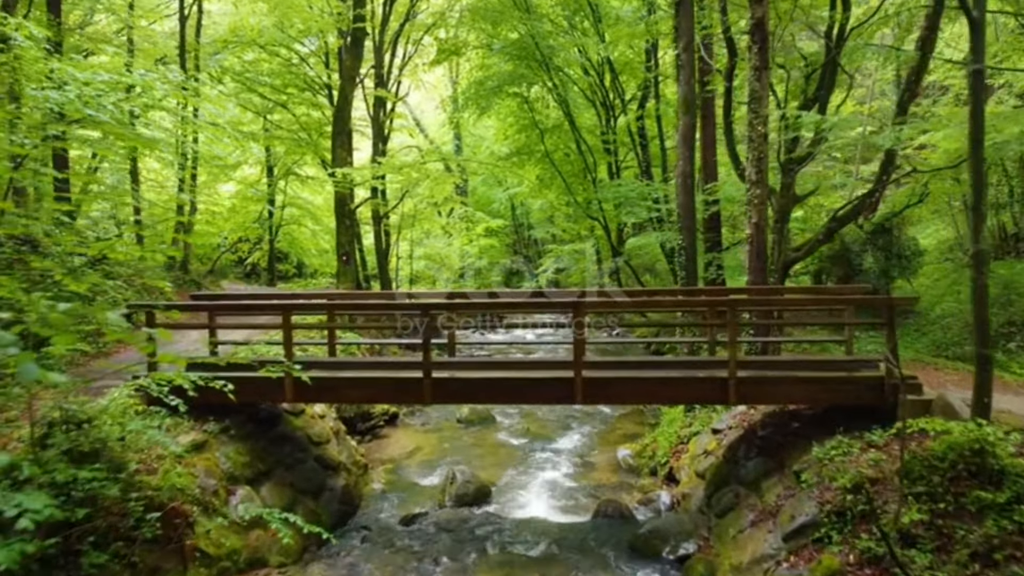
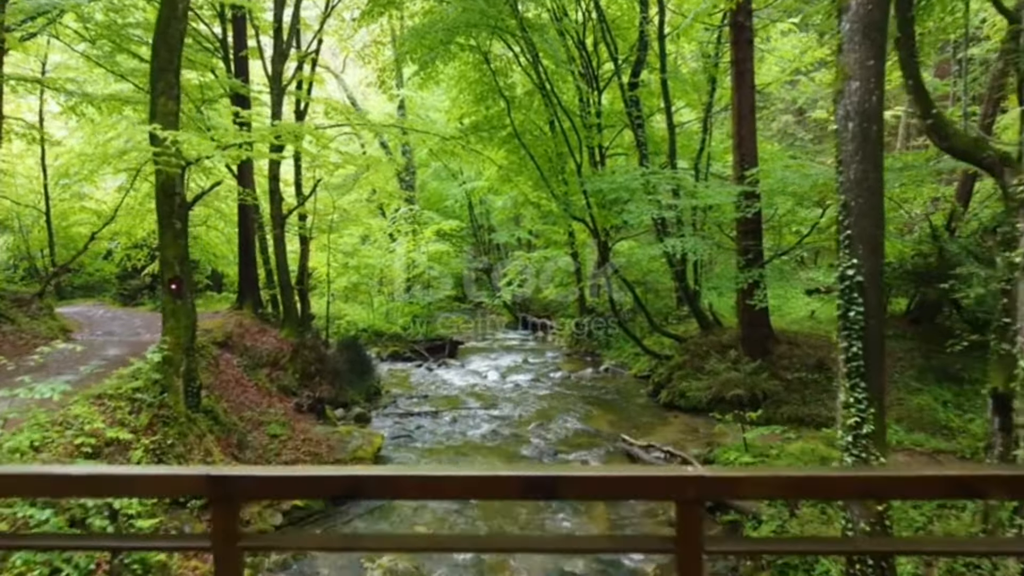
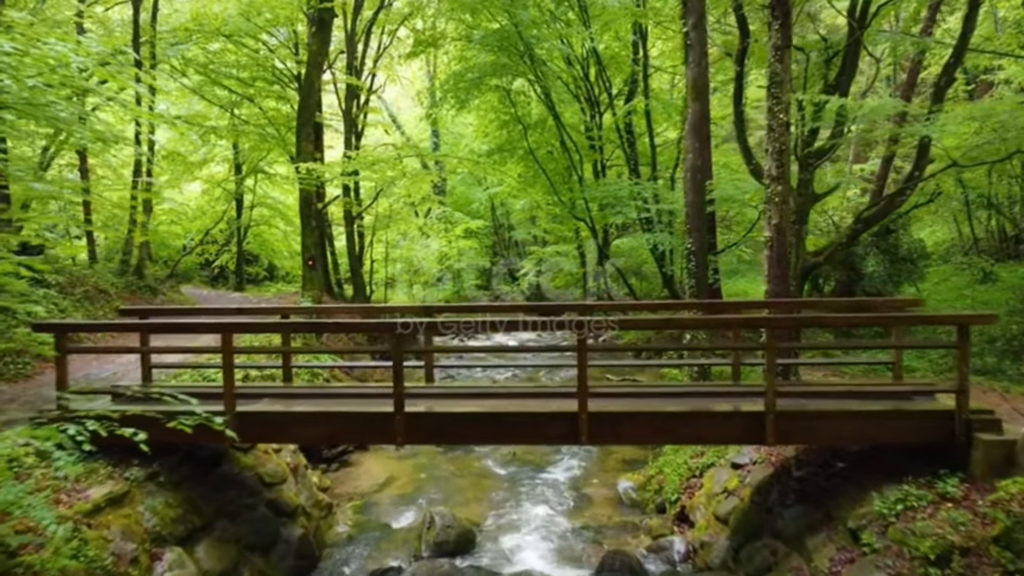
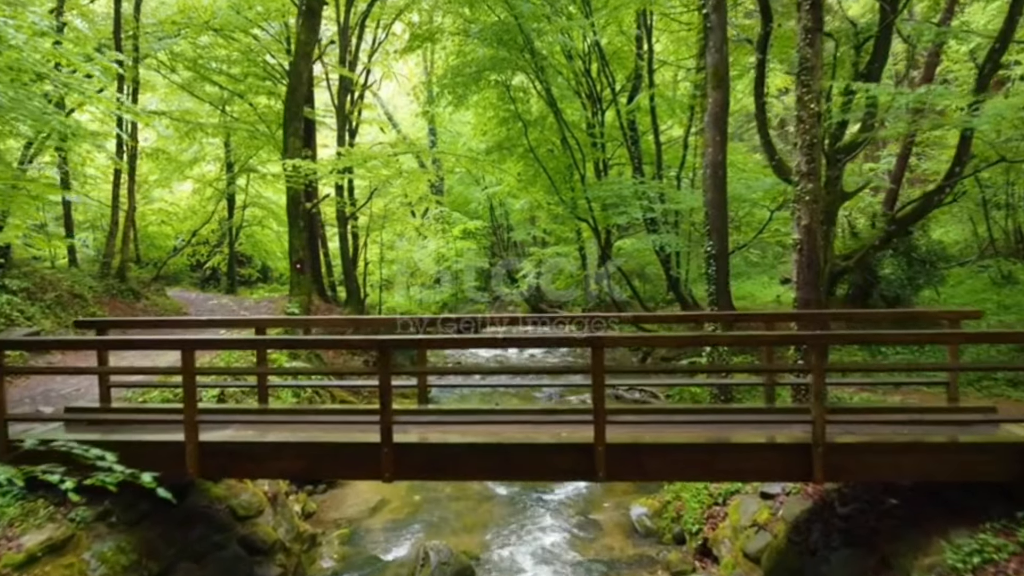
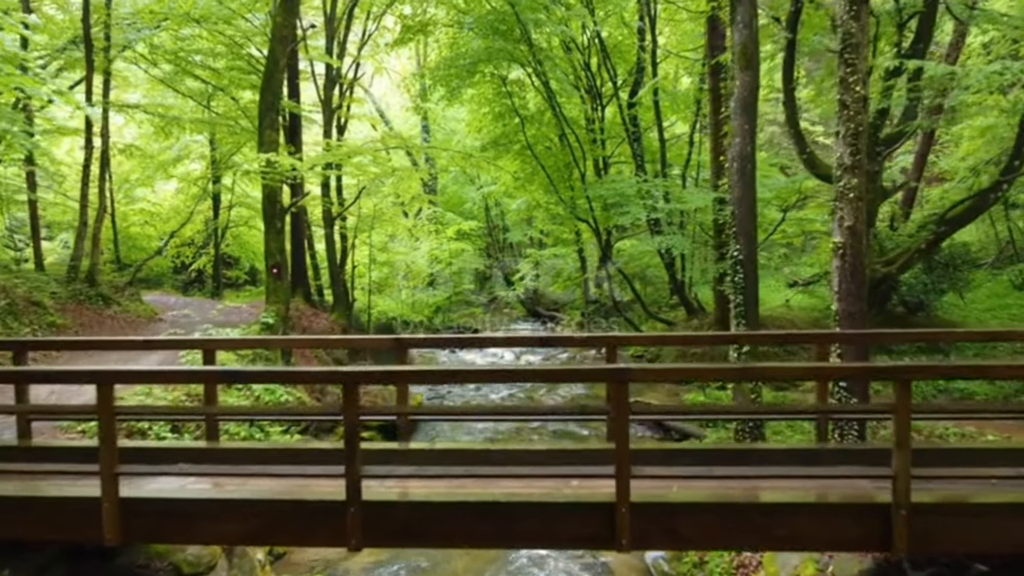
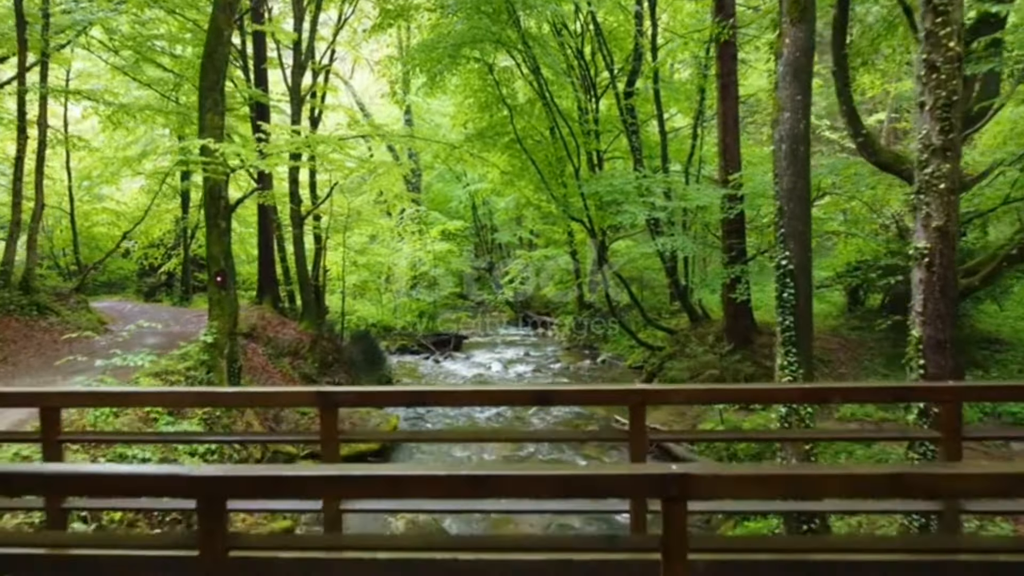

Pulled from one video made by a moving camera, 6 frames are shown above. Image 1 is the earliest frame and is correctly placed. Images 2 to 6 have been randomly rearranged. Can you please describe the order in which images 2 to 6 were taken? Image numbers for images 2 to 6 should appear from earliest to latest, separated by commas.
3, 4, 5, 6, 2
